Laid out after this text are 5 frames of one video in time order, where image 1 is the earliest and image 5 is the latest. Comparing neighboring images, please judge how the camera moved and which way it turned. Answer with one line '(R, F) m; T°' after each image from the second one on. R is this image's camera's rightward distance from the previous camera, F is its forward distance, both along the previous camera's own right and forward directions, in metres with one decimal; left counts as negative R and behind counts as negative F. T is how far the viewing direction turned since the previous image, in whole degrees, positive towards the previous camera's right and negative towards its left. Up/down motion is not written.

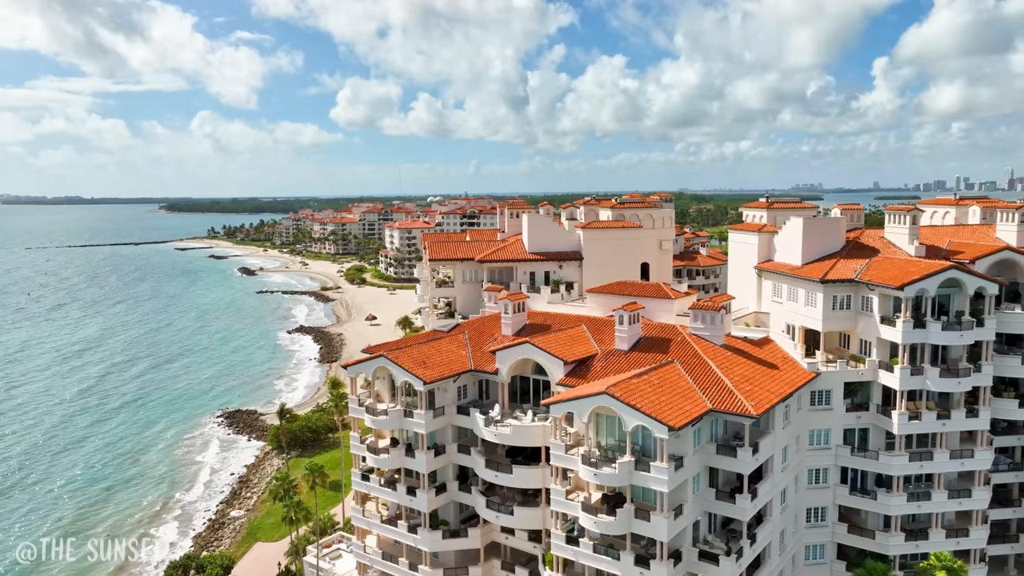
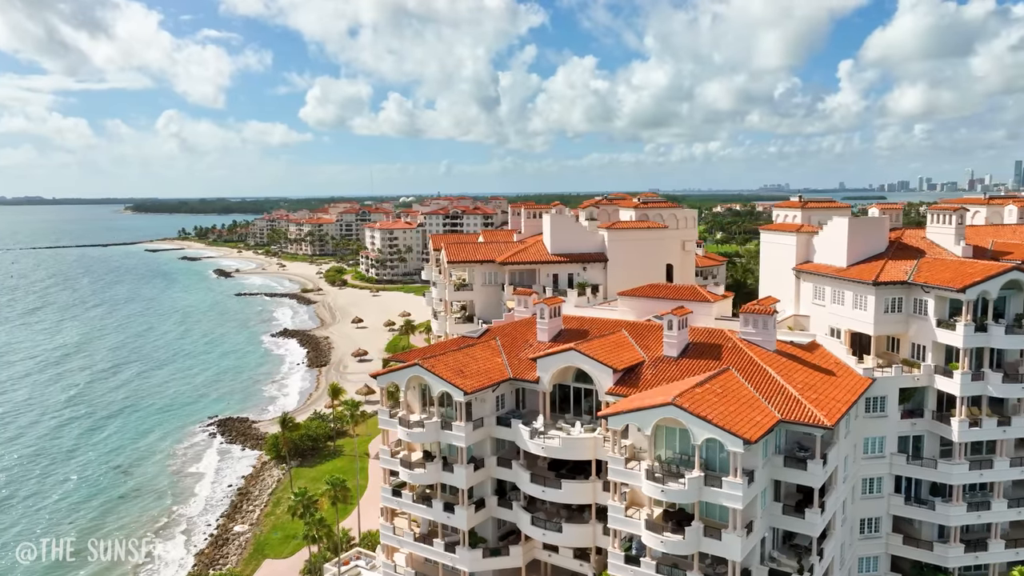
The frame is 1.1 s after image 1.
(-3.4, +2.0) m; +2°
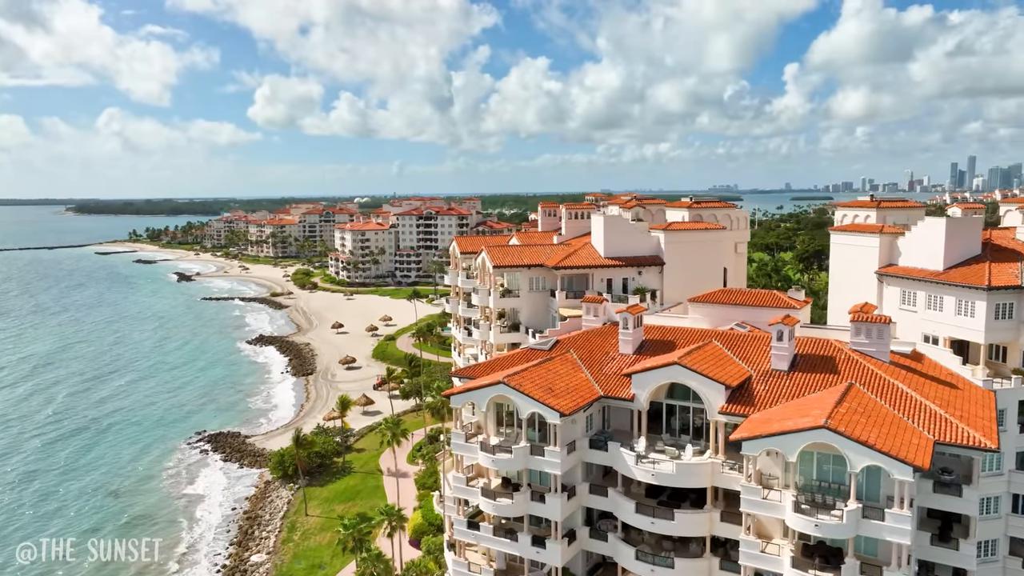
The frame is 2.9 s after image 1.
(-6.0, +3.7) m; +4°
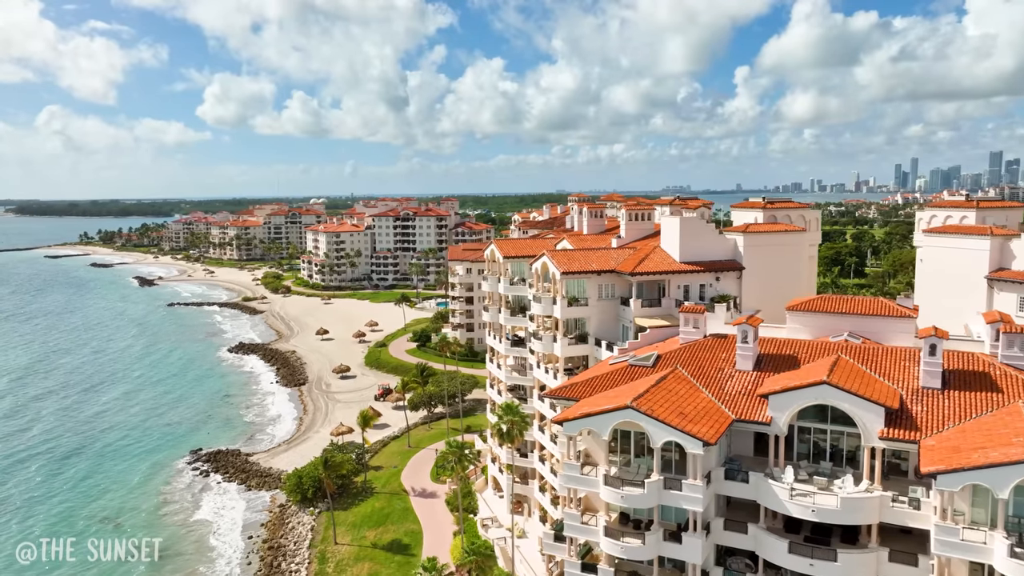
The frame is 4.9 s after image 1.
(-6.5, +4.1) m; +3°
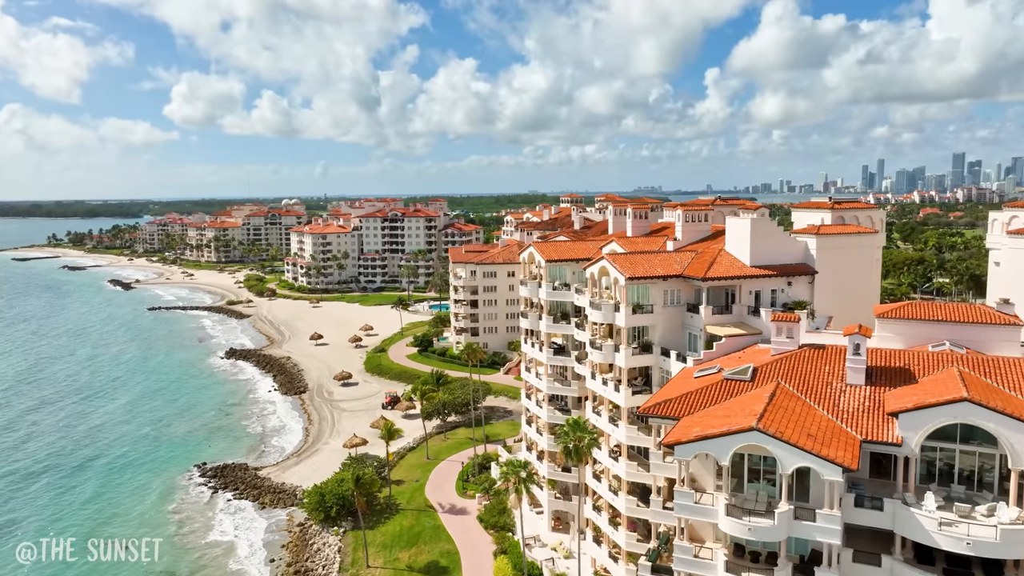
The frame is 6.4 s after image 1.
(-4.8, +3.0) m; +2°
